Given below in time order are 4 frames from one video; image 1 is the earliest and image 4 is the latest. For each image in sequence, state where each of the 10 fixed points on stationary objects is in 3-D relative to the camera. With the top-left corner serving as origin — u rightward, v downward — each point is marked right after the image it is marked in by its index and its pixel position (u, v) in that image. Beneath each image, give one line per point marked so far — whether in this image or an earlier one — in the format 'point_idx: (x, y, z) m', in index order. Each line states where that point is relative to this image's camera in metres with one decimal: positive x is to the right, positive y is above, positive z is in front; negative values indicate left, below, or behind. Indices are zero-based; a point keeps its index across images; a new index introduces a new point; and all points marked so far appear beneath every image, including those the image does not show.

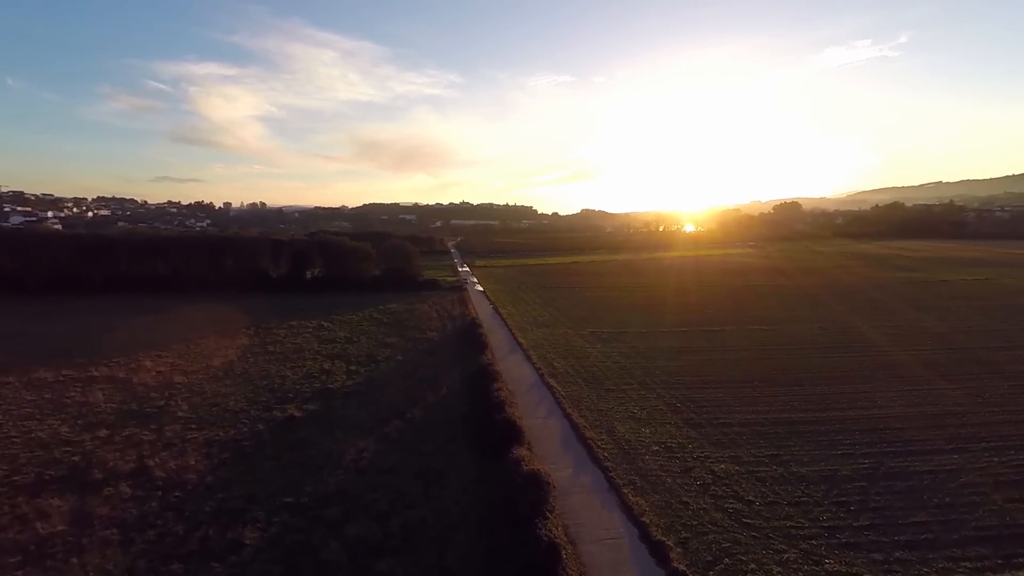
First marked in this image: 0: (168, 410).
0: (-13.5, -4.8, +19.8) m
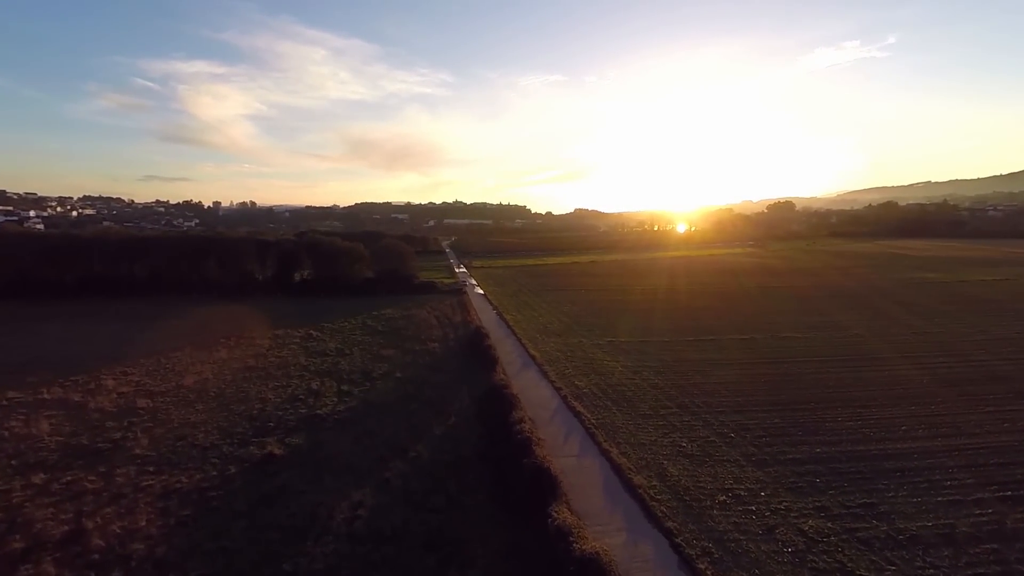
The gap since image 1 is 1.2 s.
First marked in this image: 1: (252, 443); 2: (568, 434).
0: (-12.7, -5.2, +16.5) m
1: (-8.4, -5.0, +16.4) m
2: (+1.8, -4.7, +16.2) m
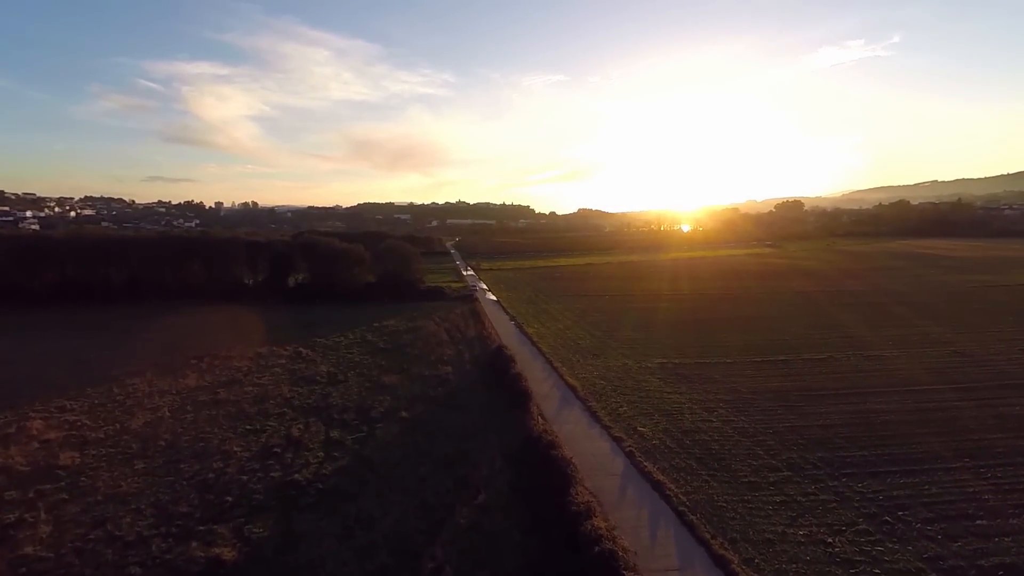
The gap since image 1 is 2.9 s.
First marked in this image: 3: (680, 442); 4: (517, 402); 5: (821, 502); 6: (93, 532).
0: (-11.4, -5.7, +11.5) m
1: (-7.1, -5.6, +11.4) m
2: (+3.1, -5.2, +11.2) m
3: (+5.1, -4.7, +15.4) m
4: (+0.2, -4.0, +17.8) m
5: (+7.4, -5.2, +12.1) m
6: (-9.7, -5.6, +11.8) m
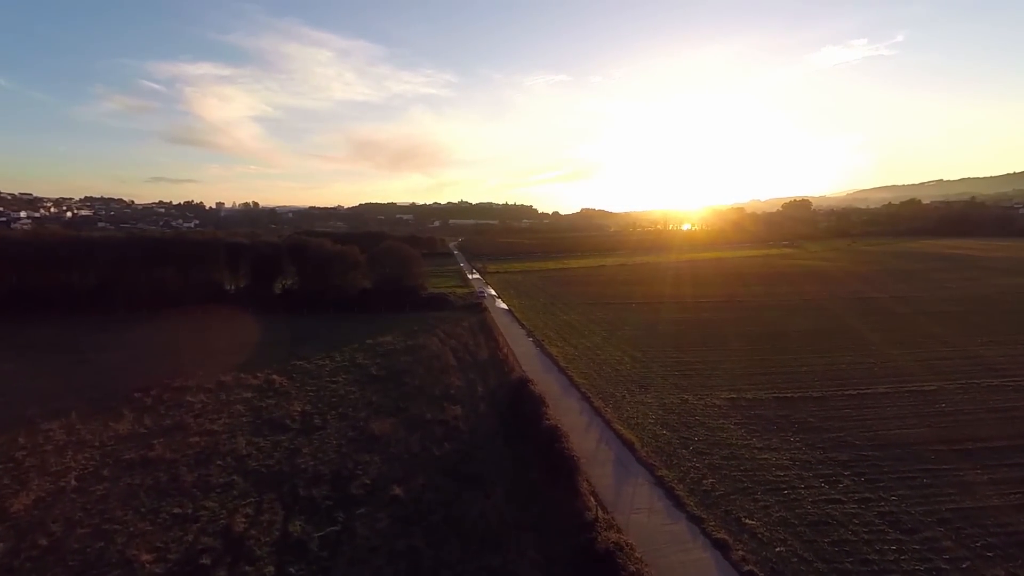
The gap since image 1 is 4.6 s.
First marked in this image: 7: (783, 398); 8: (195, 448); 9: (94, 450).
0: (-10.5, -6.3, +6.3) m
1: (-6.1, -6.1, +6.1) m
2: (+4.1, -5.8, +5.9) m
3: (+6.1, -5.2, +10.1) m
4: (+1.2, -4.6, +12.5) m
5: (+8.4, -5.7, +6.9) m
6: (-8.8, -6.2, +6.6) m
7: (+10.3, -4.3, +19.3) m
8: (-9.8, -4.9, +15.7) m
9: (-13.0, -5.0, +15.8) m
